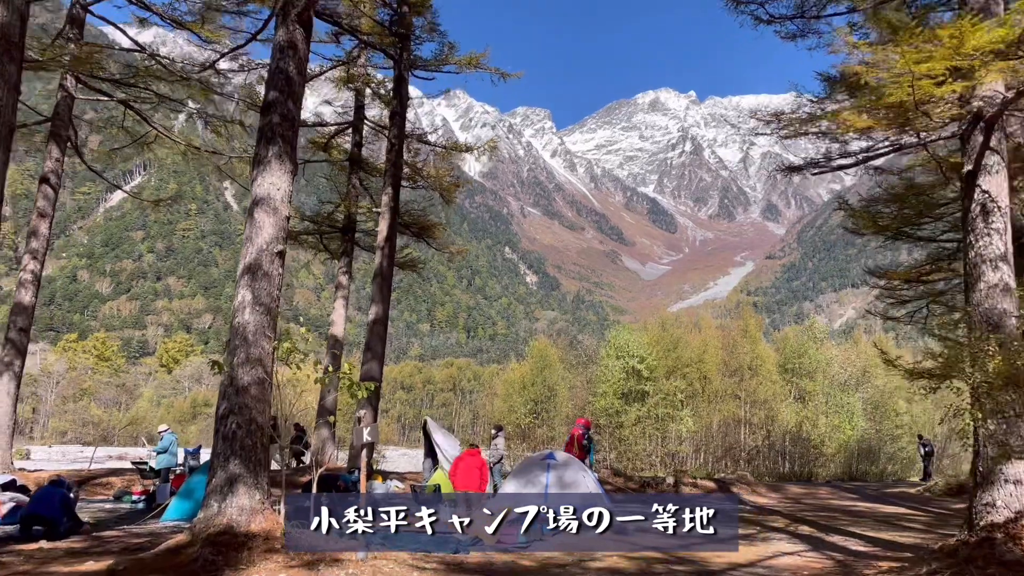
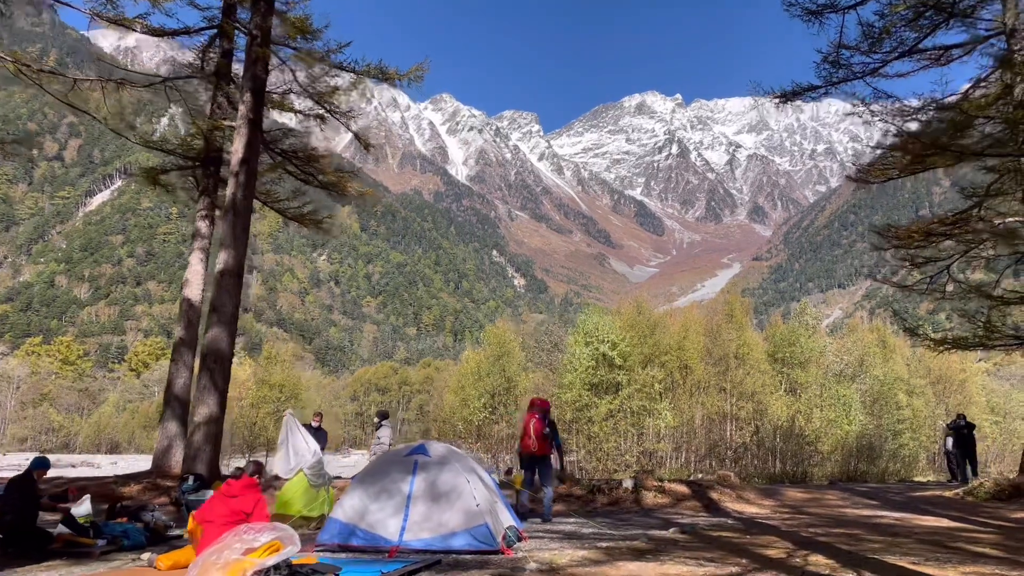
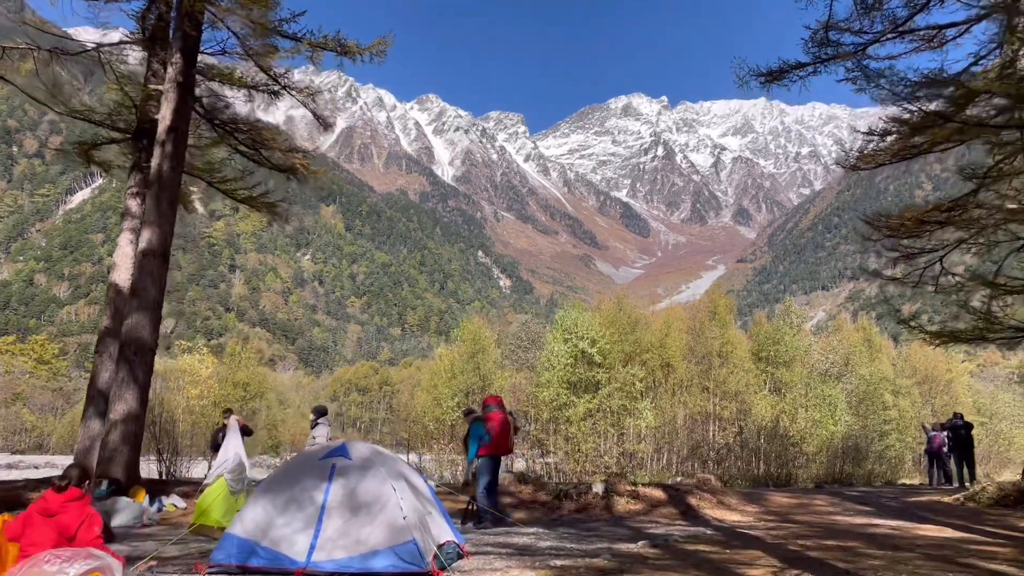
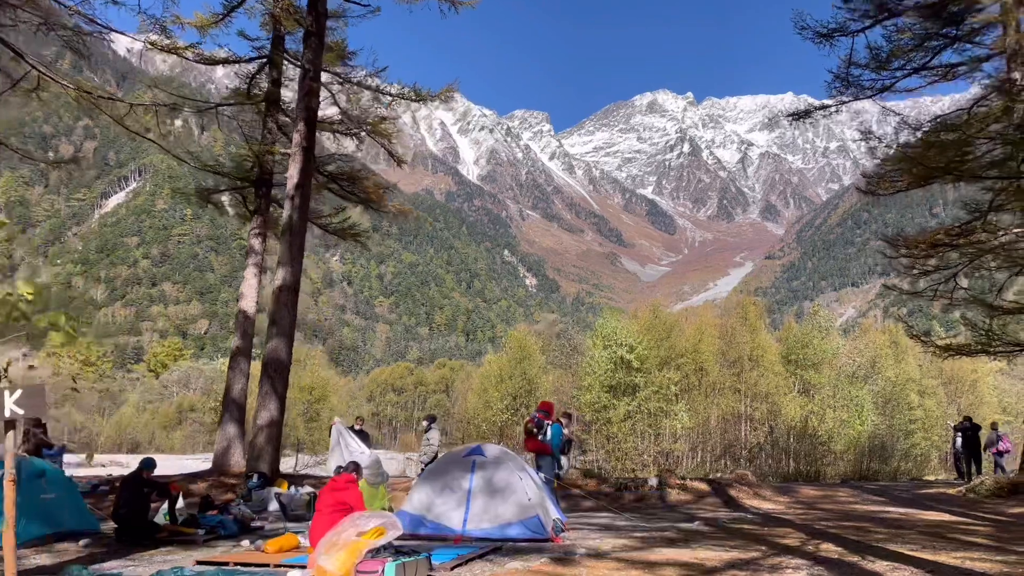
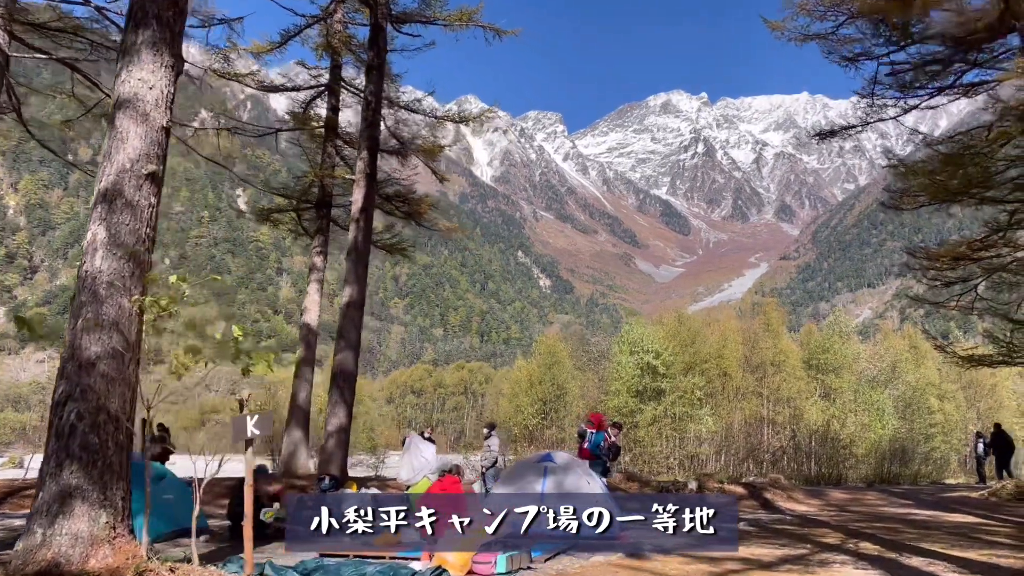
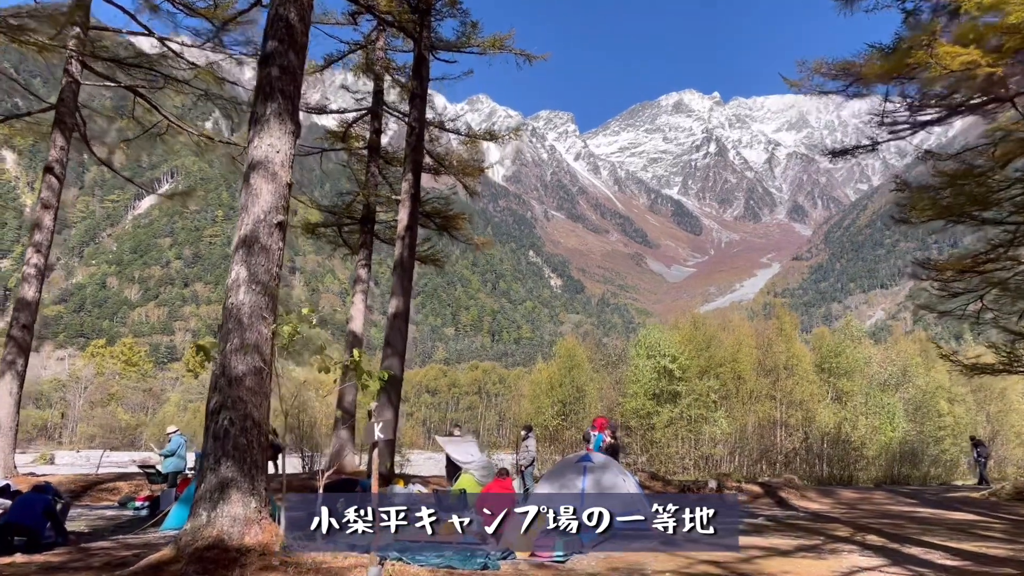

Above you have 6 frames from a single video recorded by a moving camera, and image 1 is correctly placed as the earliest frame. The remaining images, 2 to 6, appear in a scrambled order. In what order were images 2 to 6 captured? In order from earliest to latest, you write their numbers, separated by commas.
6, 5, 4, 2, 3
